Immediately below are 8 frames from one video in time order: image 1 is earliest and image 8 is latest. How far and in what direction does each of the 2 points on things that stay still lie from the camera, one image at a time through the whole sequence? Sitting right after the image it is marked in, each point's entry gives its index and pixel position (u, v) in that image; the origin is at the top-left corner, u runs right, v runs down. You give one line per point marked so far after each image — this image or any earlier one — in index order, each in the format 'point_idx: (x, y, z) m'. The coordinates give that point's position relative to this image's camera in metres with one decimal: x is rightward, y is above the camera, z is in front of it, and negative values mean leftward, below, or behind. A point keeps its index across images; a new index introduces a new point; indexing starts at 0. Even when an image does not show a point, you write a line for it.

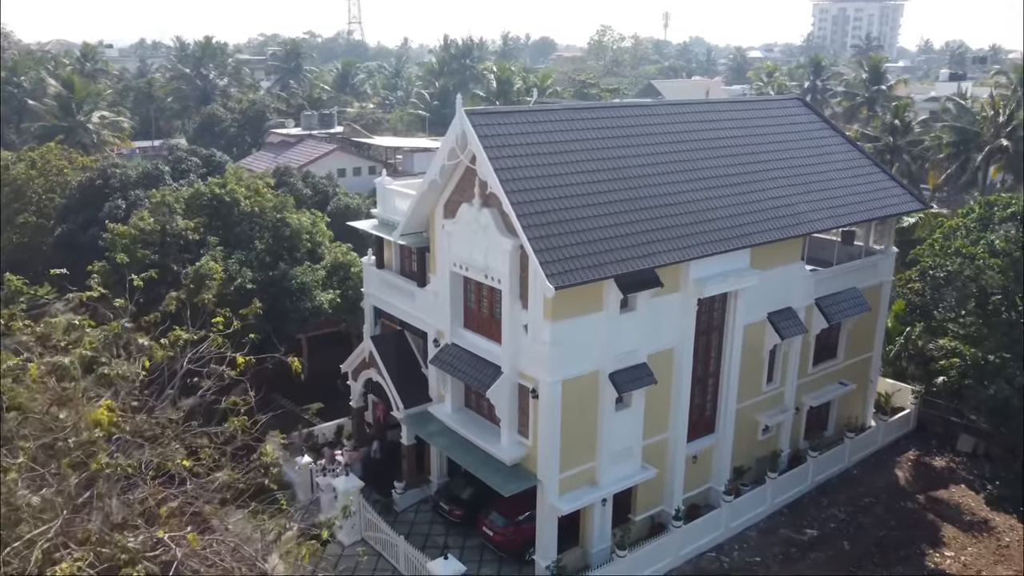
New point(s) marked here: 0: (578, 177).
0: (+1.8, +2.5, +19.1) m
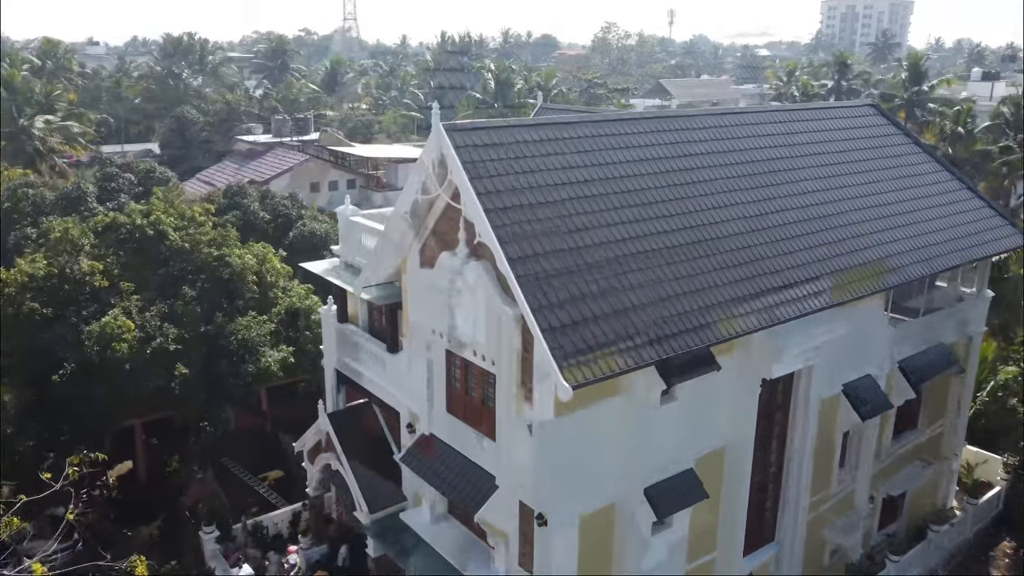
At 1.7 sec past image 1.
0: (+1.8, +1.1, +13.9) m
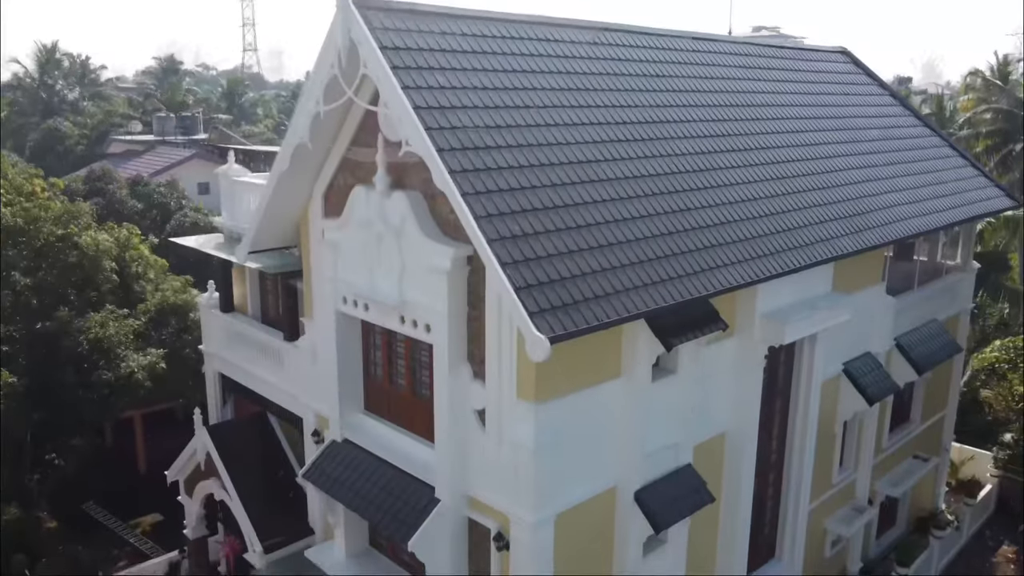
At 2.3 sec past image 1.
0: (+1.0, +1.9, +10.6) m
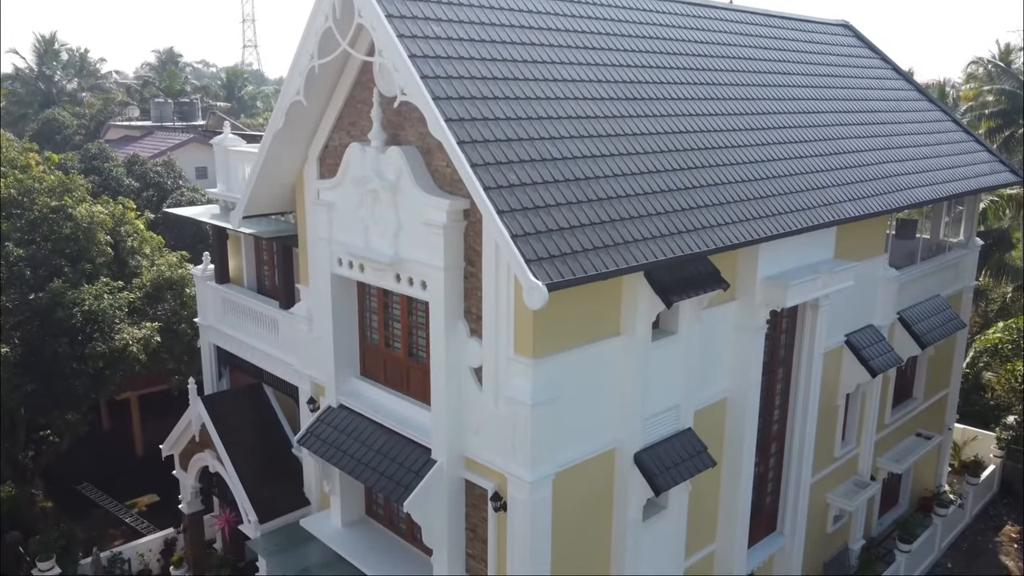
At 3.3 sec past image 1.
0: (+0.9, +2.4, +10.4) m
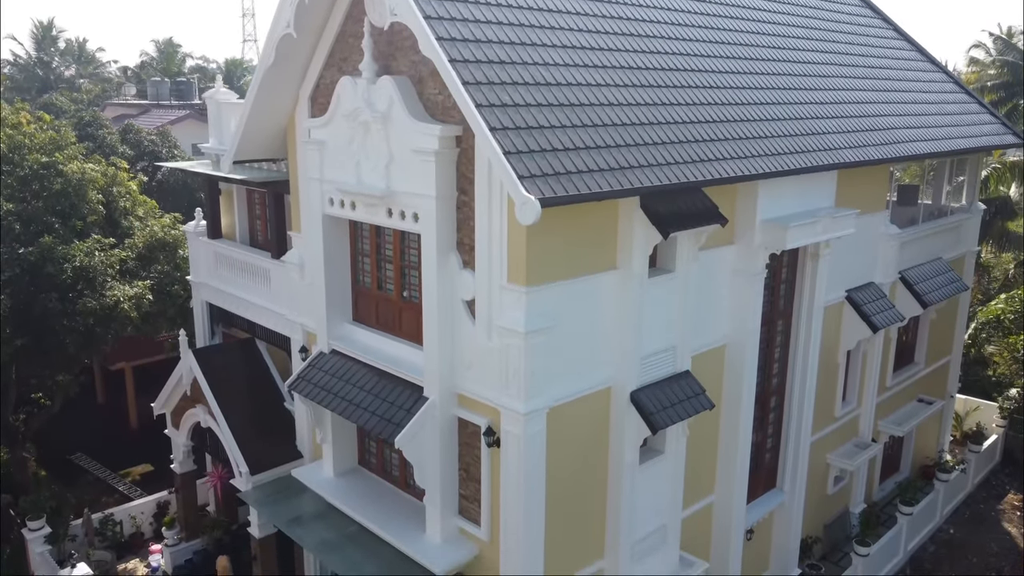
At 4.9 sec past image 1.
0: (+0.9, +3.2, +10.2) m
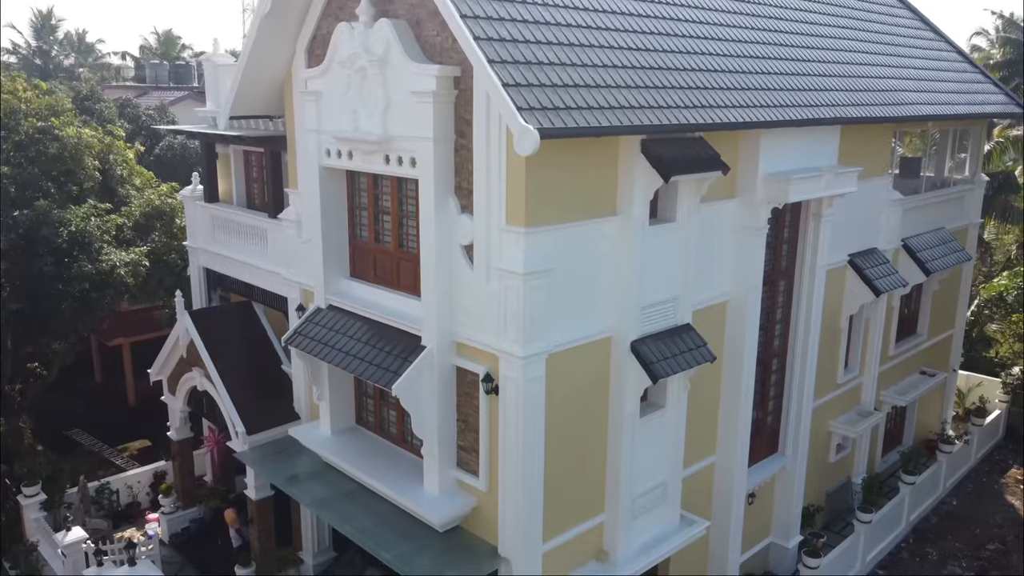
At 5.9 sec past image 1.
0: (+0.9, +3.8, +10.1) m
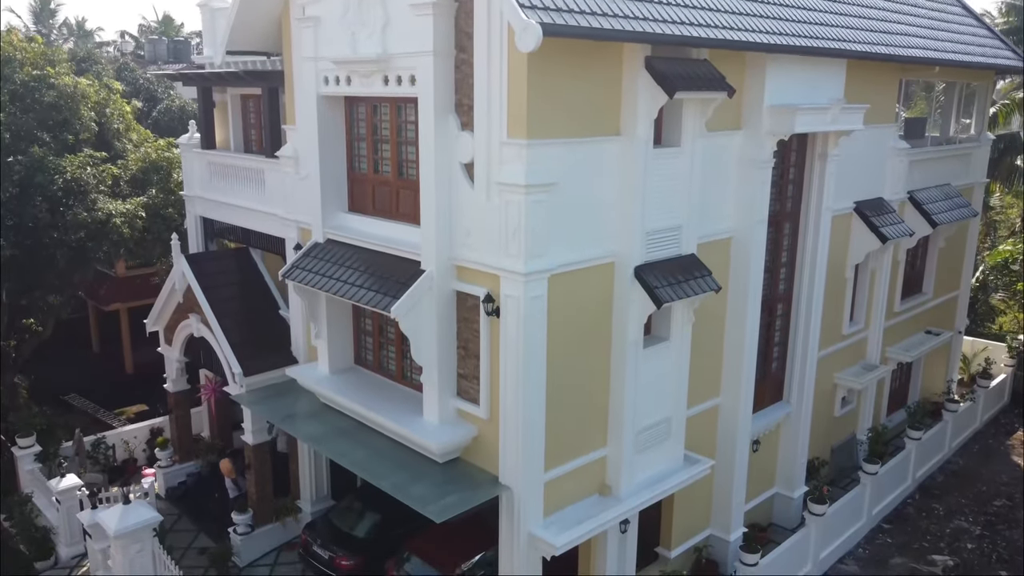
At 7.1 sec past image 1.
0: (+0.9, +4.7, +9.9) m
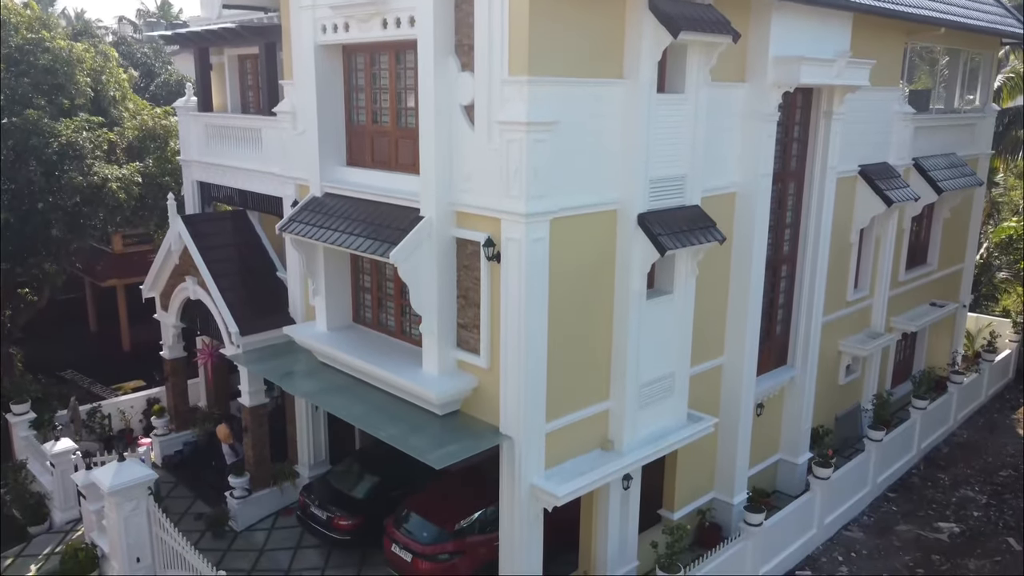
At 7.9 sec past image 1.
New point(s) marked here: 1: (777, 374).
0: (+0.9, +5.4, +9.7) m
1: (+4.3, -1.4, +13.1) m
